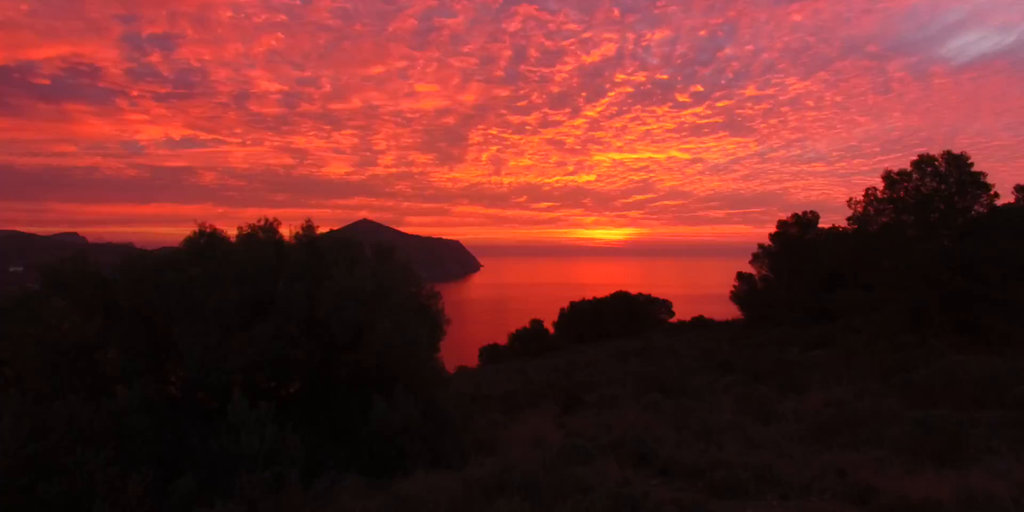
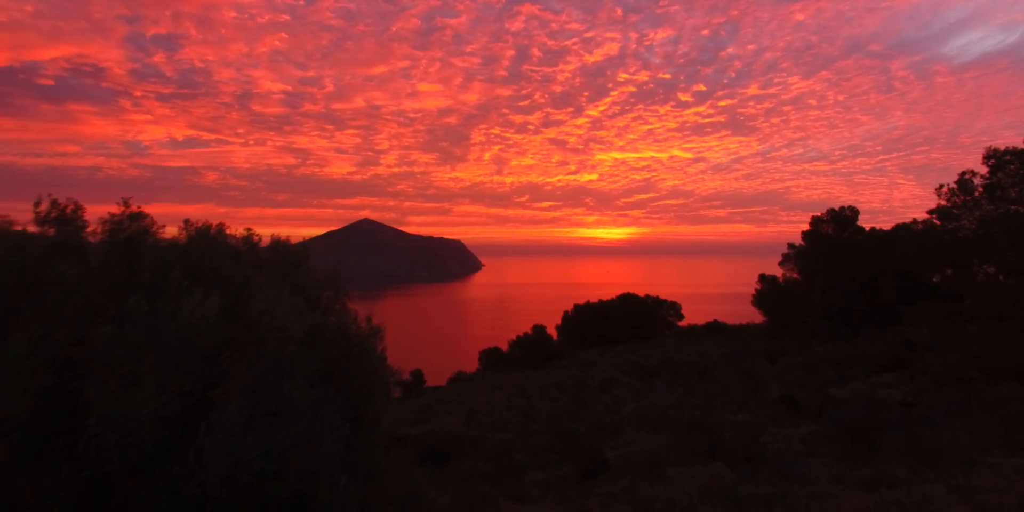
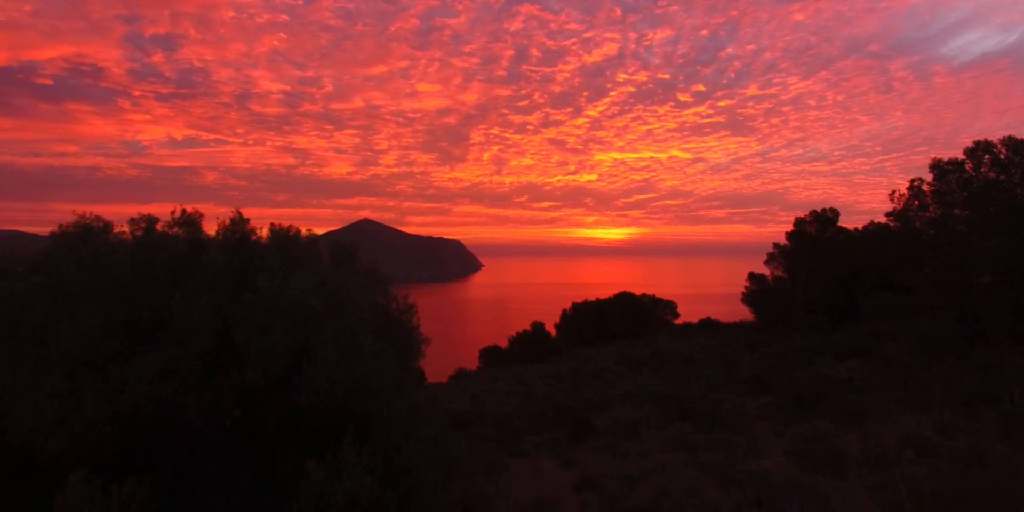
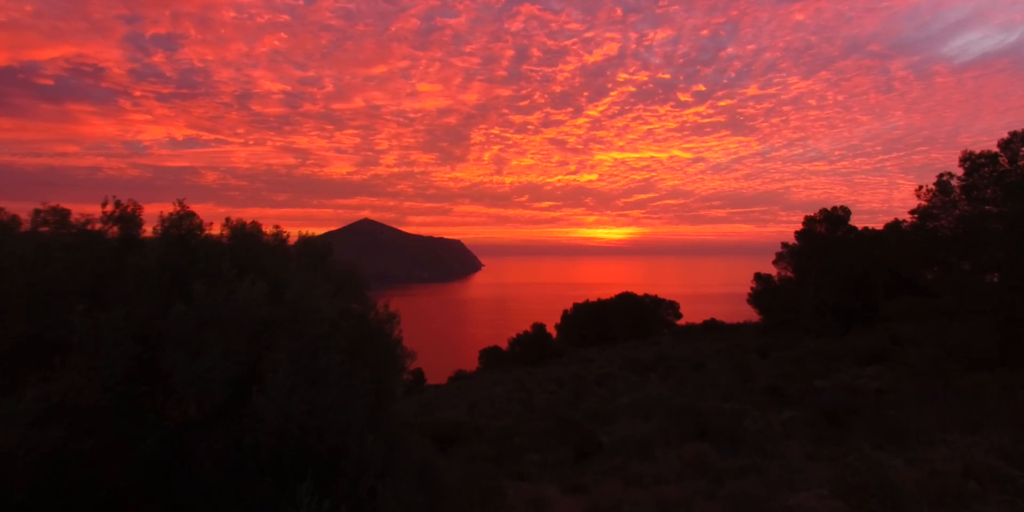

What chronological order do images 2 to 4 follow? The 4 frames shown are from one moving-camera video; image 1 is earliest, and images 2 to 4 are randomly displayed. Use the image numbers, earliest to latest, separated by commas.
3, 4, 2
